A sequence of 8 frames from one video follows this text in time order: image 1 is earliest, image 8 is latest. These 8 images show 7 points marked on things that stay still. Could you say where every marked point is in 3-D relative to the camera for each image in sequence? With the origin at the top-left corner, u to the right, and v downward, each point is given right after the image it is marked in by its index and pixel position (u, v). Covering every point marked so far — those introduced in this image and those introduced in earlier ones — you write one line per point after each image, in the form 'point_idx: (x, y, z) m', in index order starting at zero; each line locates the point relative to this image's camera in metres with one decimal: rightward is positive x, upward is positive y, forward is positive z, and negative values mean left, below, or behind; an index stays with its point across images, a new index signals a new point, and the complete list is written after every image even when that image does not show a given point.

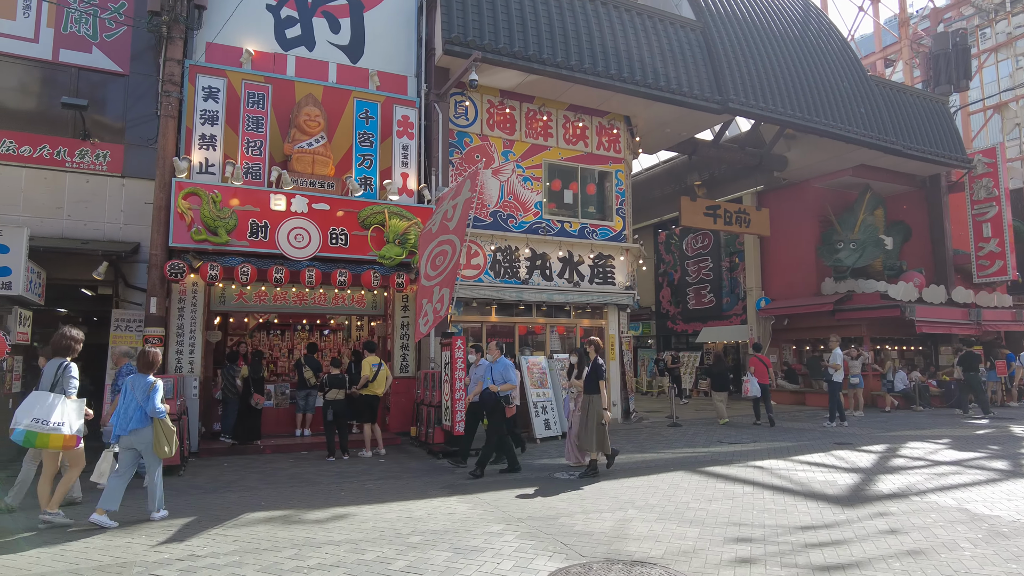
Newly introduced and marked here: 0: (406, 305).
0: (-2.1, -0.3, +12.7) m
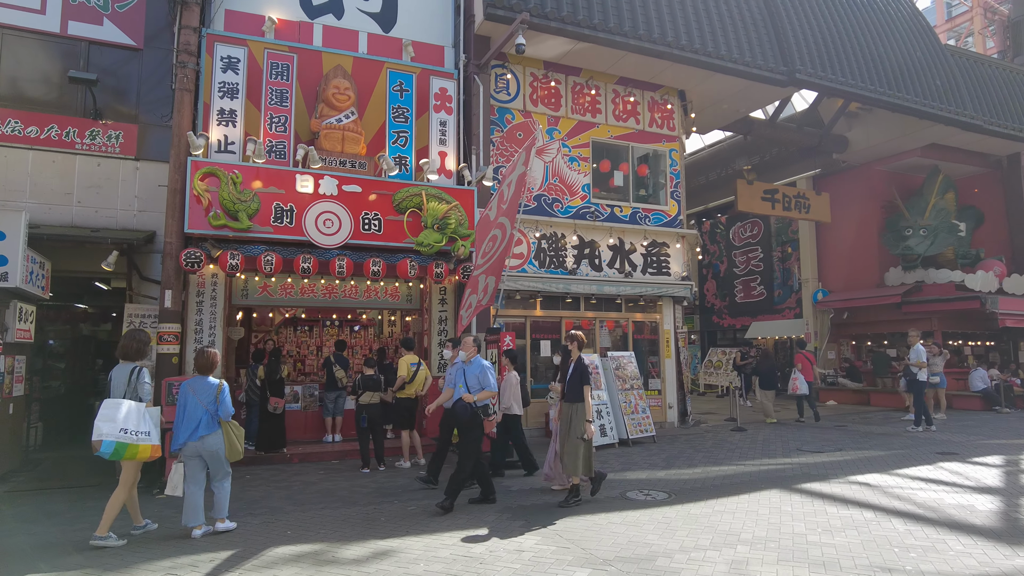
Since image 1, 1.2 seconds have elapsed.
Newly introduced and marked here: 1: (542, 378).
0: (-1.2, -0.2, +11.6) m
1: (+0.6, -1.7, +12.6) m
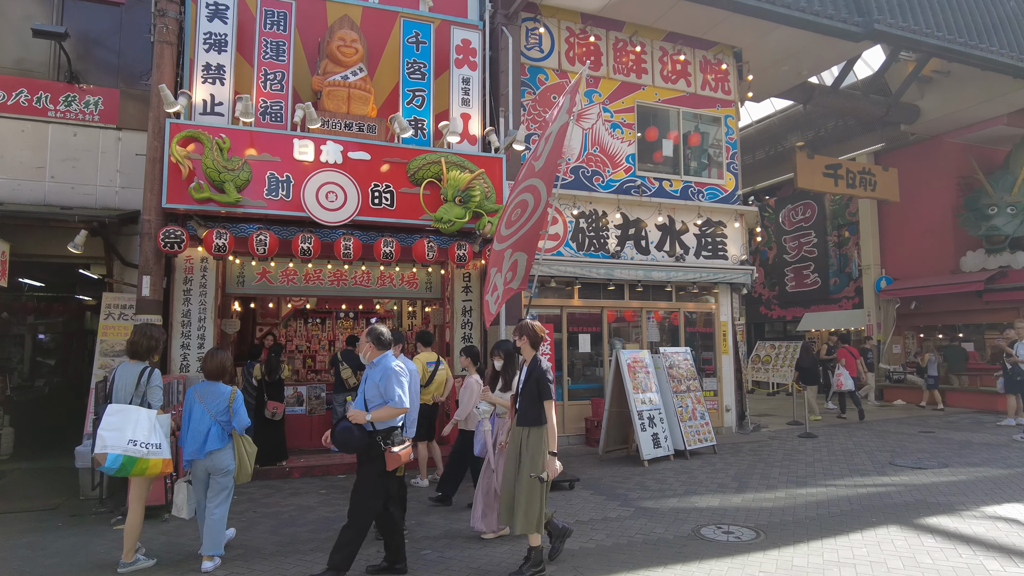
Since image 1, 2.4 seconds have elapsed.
0: (-0.7, 0.0, +10.0) m
1: (+1.2, -1.5, +11.0) m
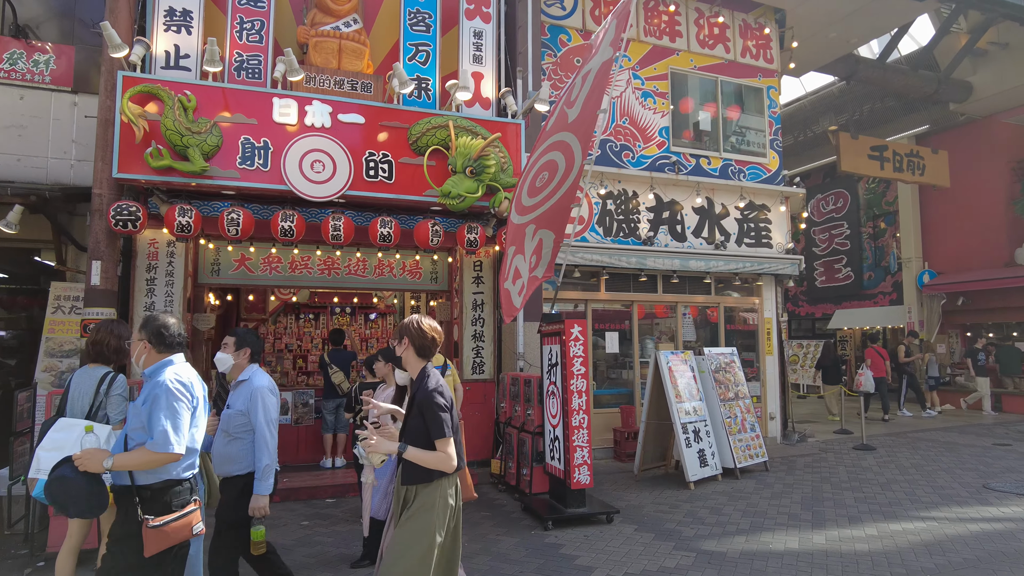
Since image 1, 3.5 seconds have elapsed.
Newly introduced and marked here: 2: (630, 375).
0: (-0.4, +0.2, +8.7) m
1: (+1.4, -1.4, +9.6) m
2: (+1.8, -1.3, +9.8) m
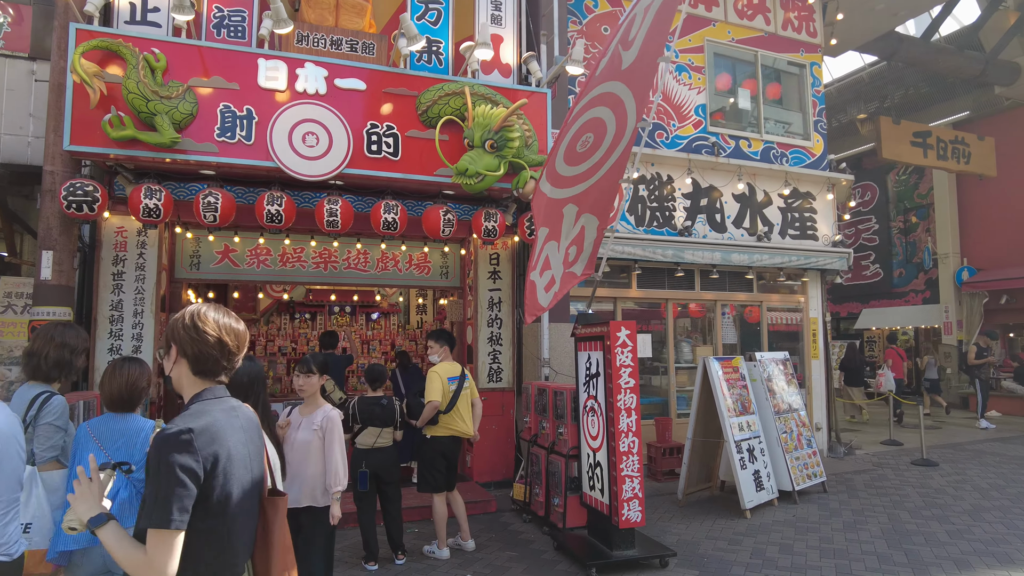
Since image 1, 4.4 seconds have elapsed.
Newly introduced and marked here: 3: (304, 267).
0: (-0.2, +0.2, +7.6) m
1: (+1.7, -1.3, +8.6) m
2: (+2.0, -1.3, +8.7) m
3: (-2.4, +0.2, +7.4) m
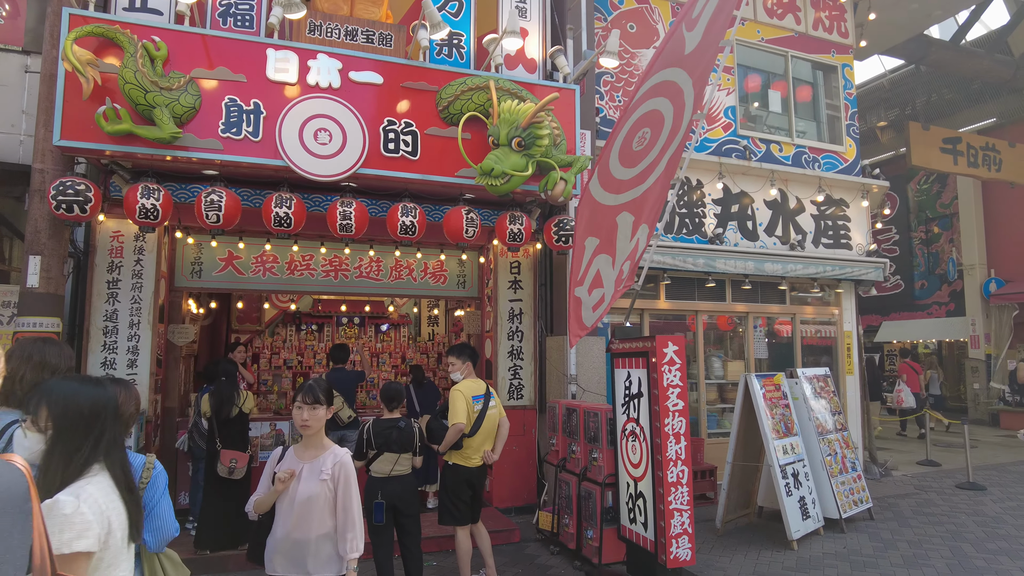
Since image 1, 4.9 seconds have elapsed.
0: (+0.1, +0.1, +7.1) m
1: (+1.9, -1.5, +8.0) m
2: (+2.3, -1.4, +8.2) m
3: (-2.1, +0.1, +7.0) m
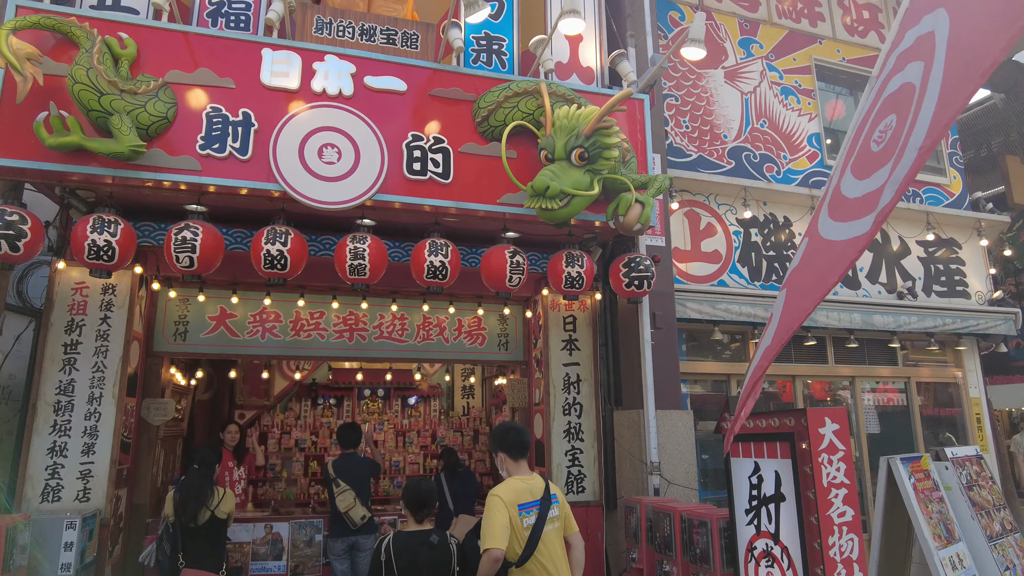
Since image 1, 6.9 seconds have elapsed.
0: (+0.5, -0.4, +5.7) m
1: (+2.5, -2.0, +6.4) m
2: (+2.8, -2.0, +6.5) m
3: (-1.6, -0.4, +5.7) m
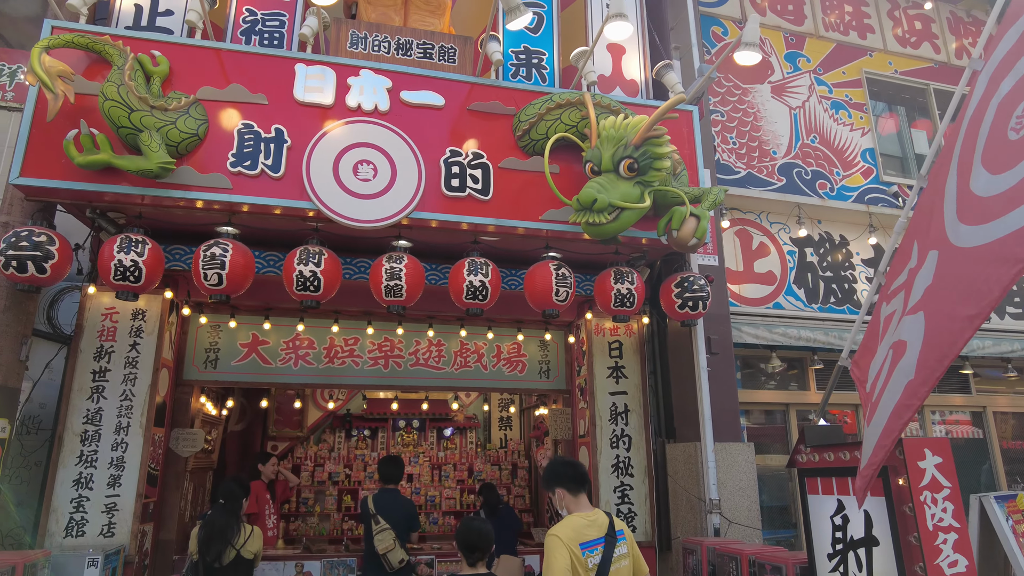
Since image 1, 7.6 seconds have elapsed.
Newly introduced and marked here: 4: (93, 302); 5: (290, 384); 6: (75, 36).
0: (+0.9, -0.6, +5.4) m
1: (+2.9, -2.2, +5.9) m
2: (+3.2, -2.2, +6.0) m
3: (-1.3, -0.6, +5.4) m
4: (-3.0, -0.1, +4.7) m
5: (-1.8, -0.8, +5.3) m
6: (-2.5, +1.5, +3.8) m
